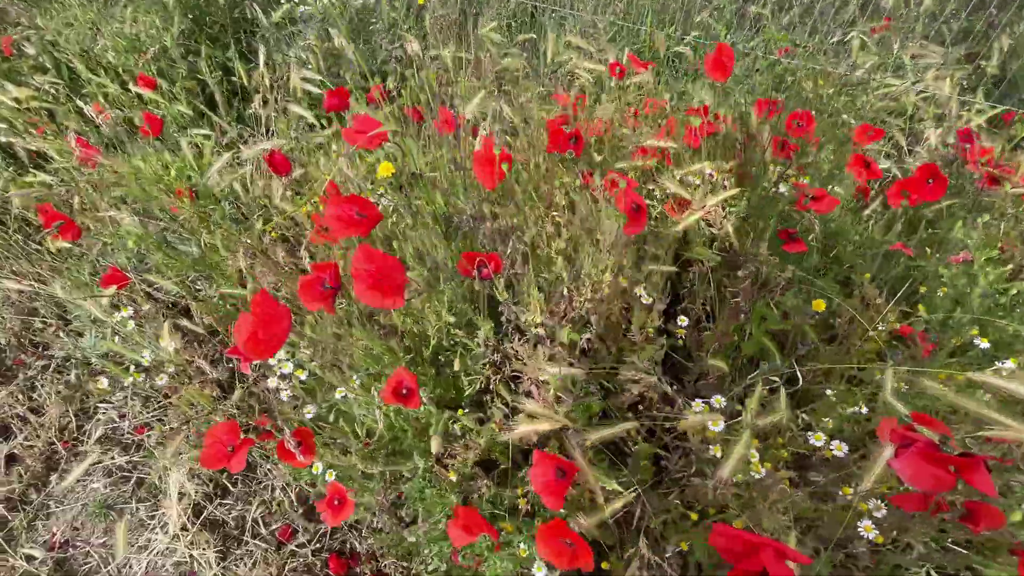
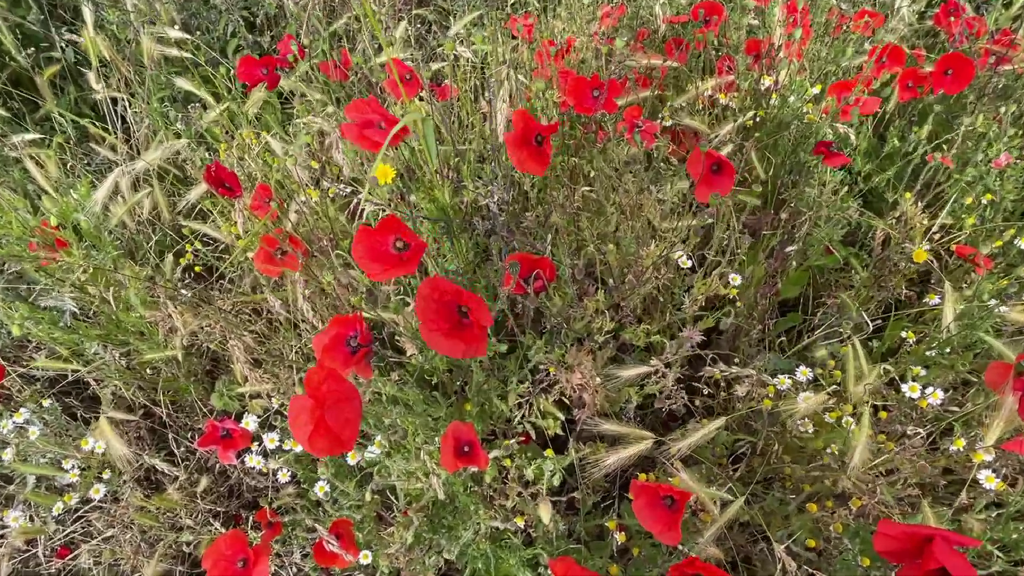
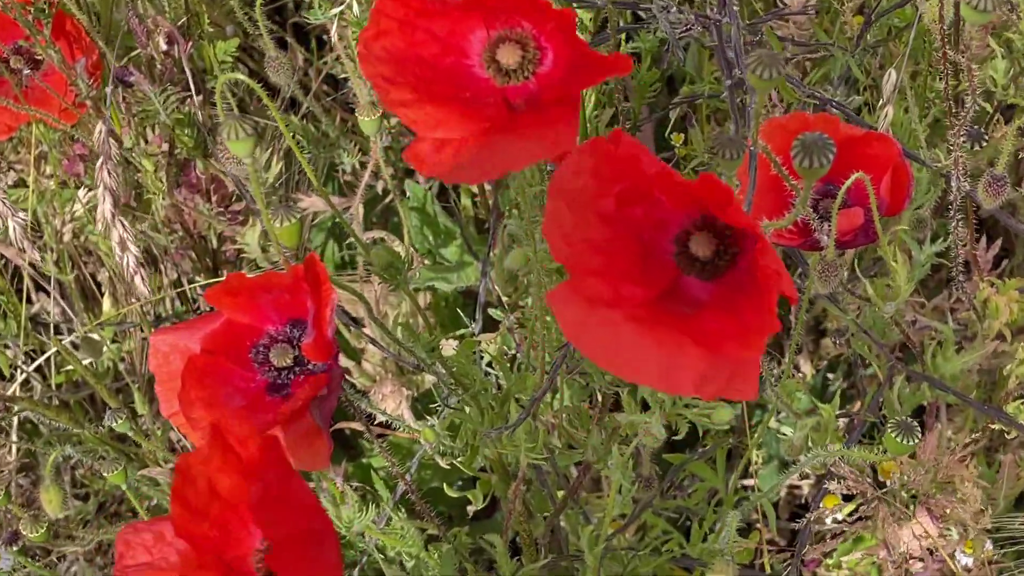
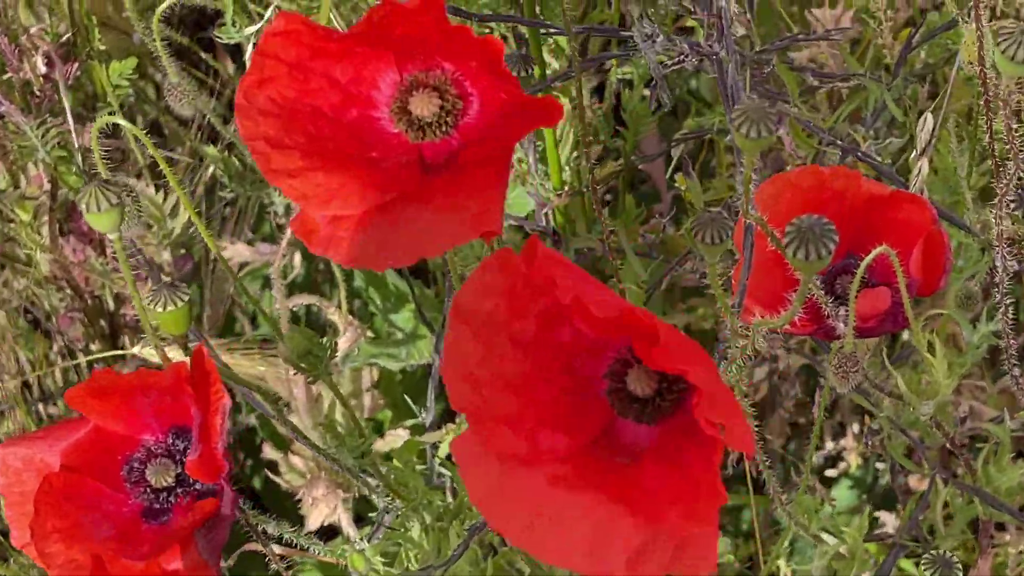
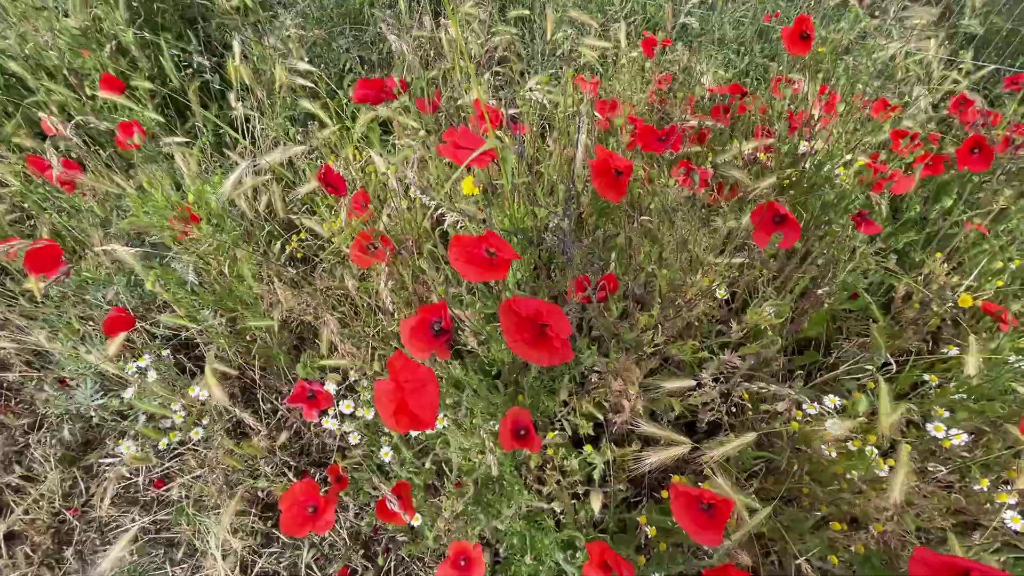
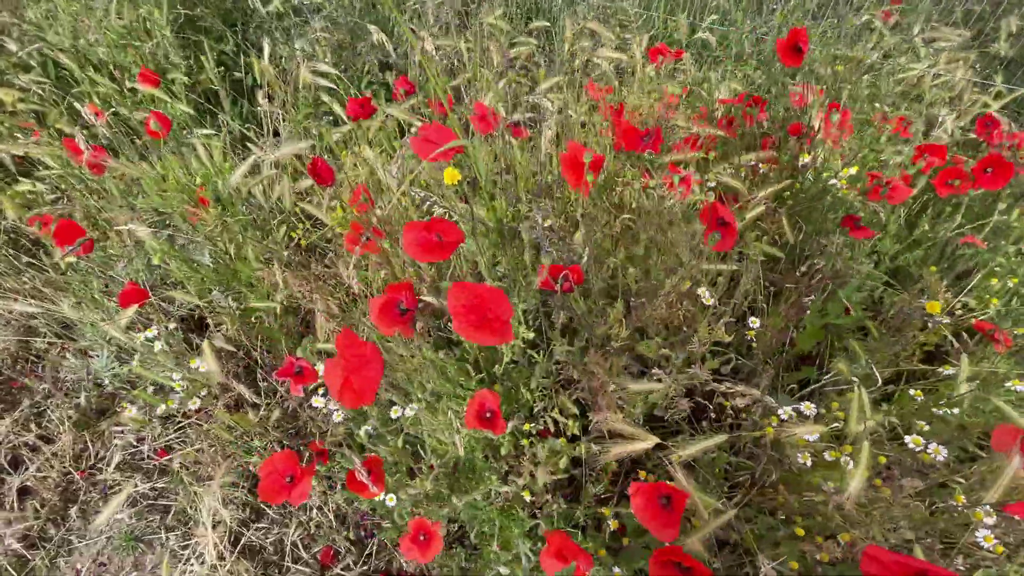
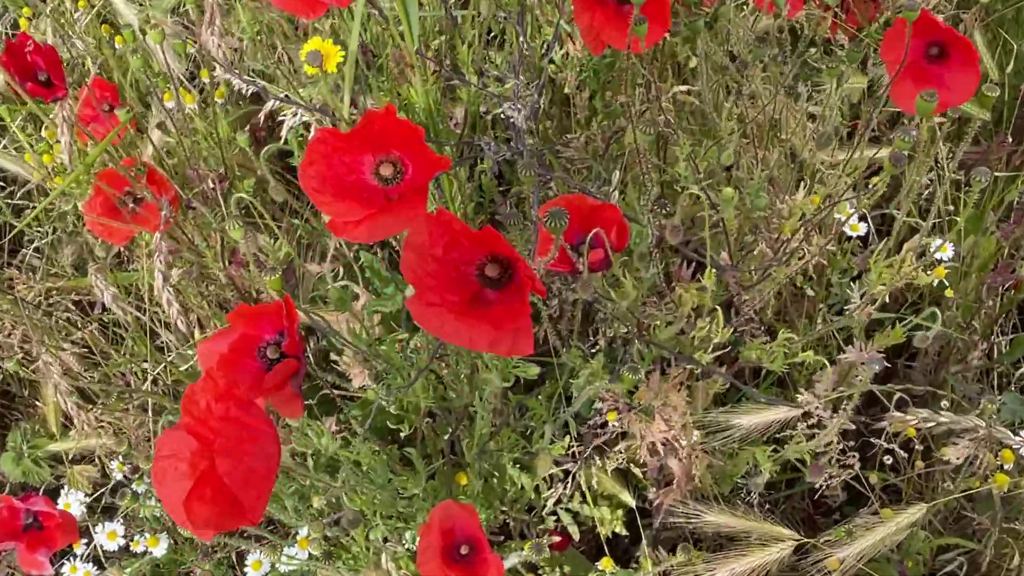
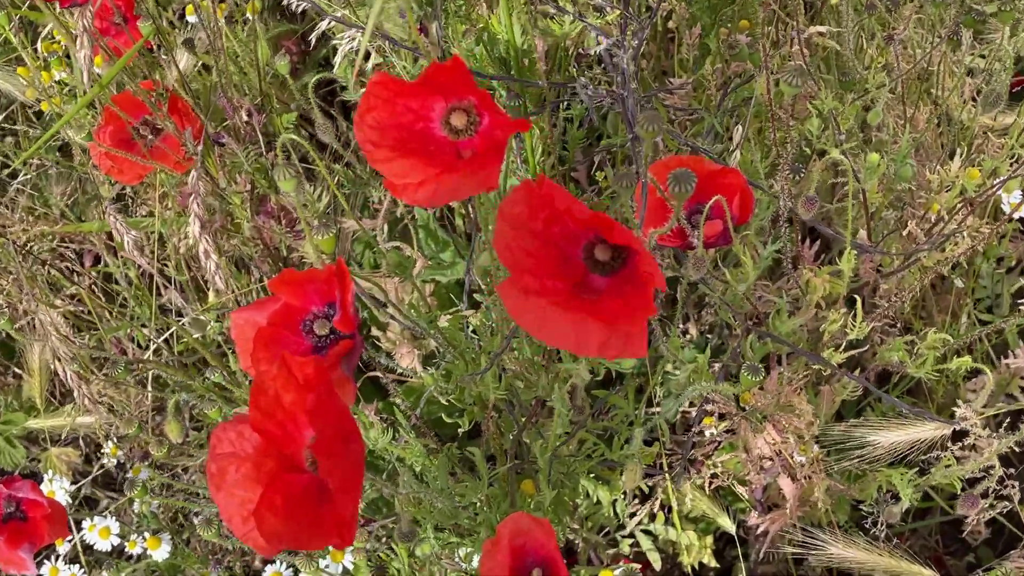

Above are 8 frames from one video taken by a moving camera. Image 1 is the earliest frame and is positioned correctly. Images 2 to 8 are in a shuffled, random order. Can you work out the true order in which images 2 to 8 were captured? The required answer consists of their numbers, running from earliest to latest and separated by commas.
6, 5, 2, 7, 8, 3, 4
